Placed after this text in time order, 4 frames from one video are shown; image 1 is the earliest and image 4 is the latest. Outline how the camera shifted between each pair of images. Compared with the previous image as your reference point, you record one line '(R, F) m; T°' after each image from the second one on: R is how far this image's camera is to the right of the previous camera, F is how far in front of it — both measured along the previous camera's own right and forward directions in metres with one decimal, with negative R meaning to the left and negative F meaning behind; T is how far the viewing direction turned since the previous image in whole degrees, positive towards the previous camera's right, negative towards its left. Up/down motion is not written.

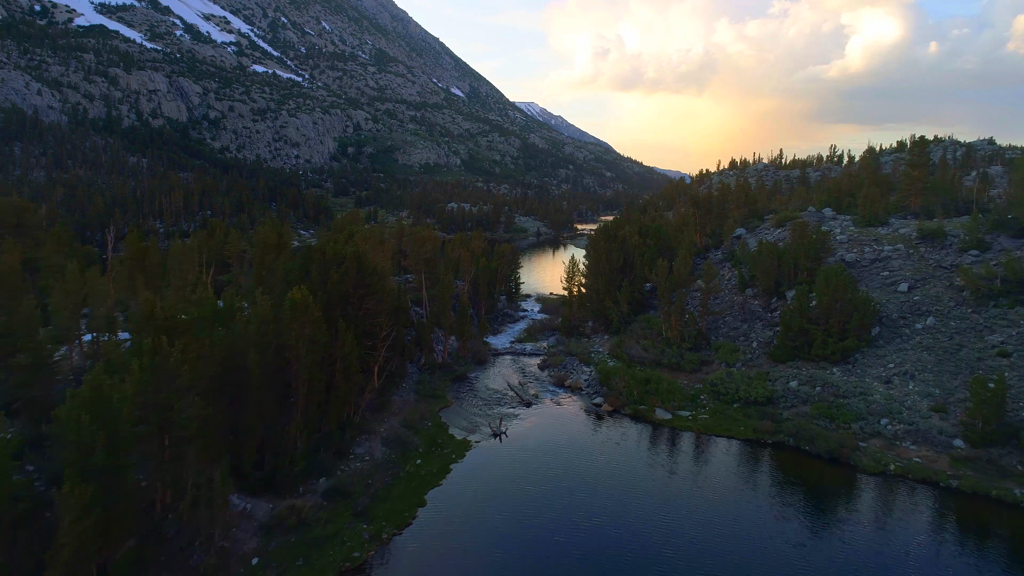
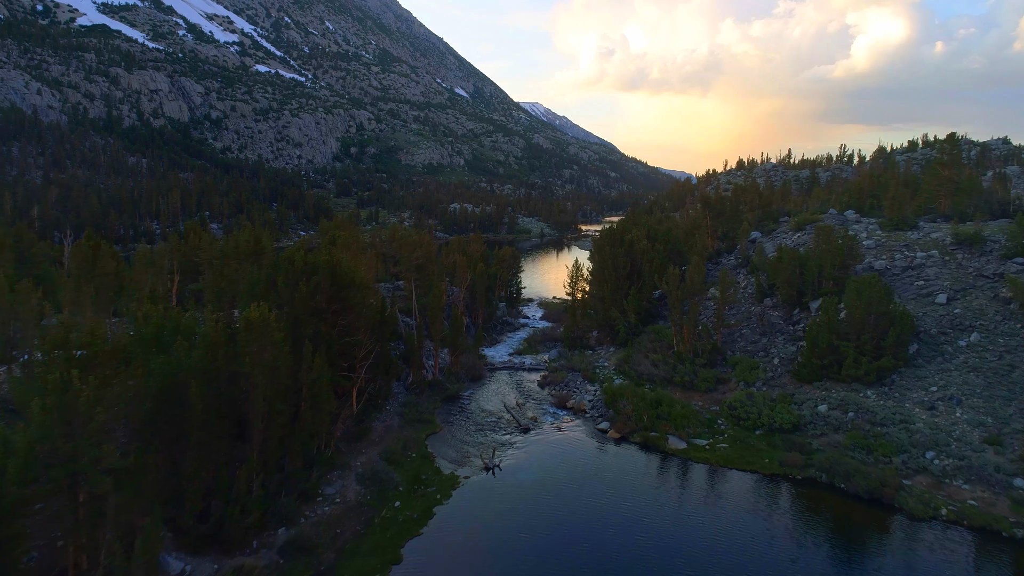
(+0.3, +2.5) m; 0°
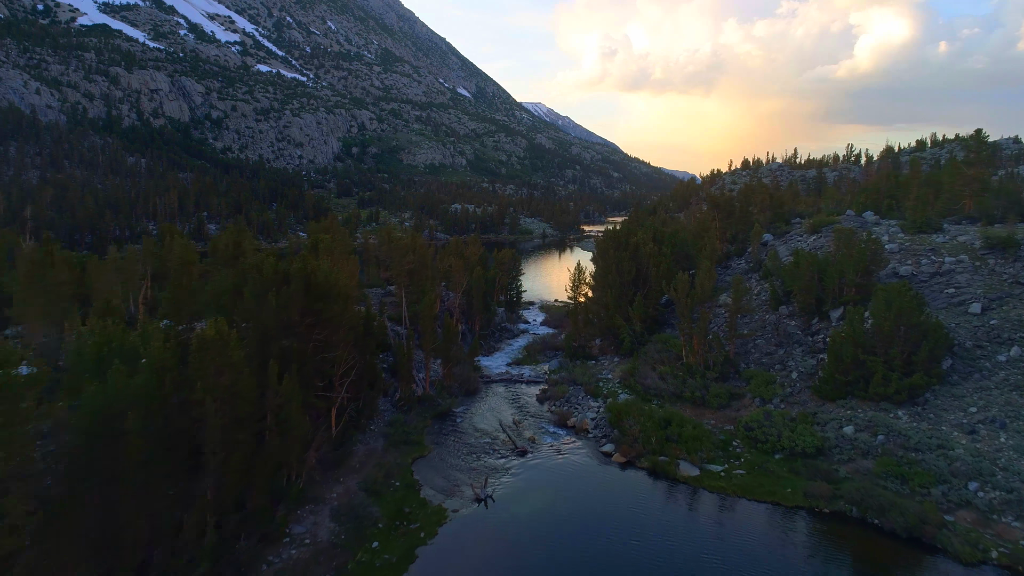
(+0.2, +1.9) m; 0°
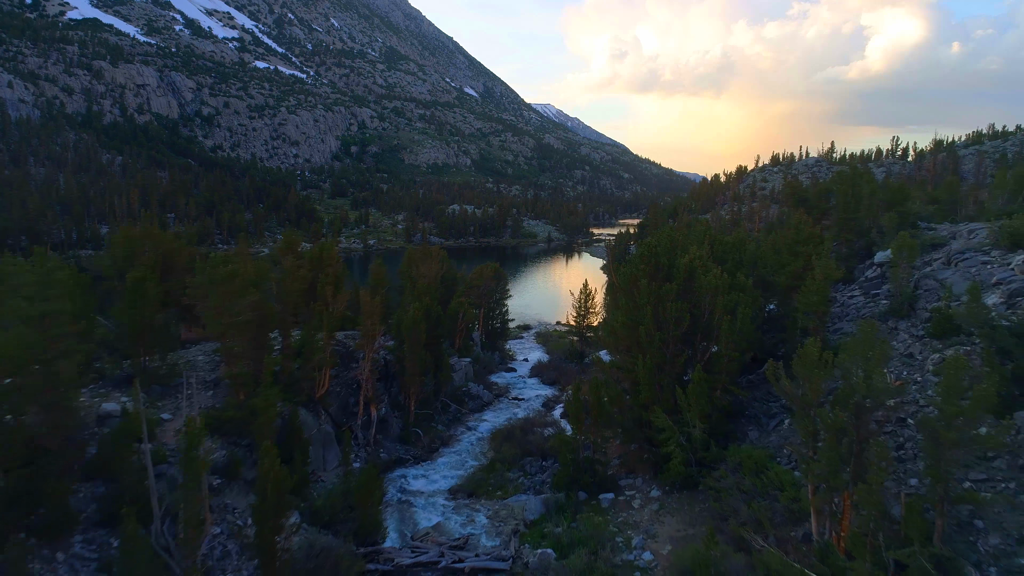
(+1.4, +14.4) m; -1°
